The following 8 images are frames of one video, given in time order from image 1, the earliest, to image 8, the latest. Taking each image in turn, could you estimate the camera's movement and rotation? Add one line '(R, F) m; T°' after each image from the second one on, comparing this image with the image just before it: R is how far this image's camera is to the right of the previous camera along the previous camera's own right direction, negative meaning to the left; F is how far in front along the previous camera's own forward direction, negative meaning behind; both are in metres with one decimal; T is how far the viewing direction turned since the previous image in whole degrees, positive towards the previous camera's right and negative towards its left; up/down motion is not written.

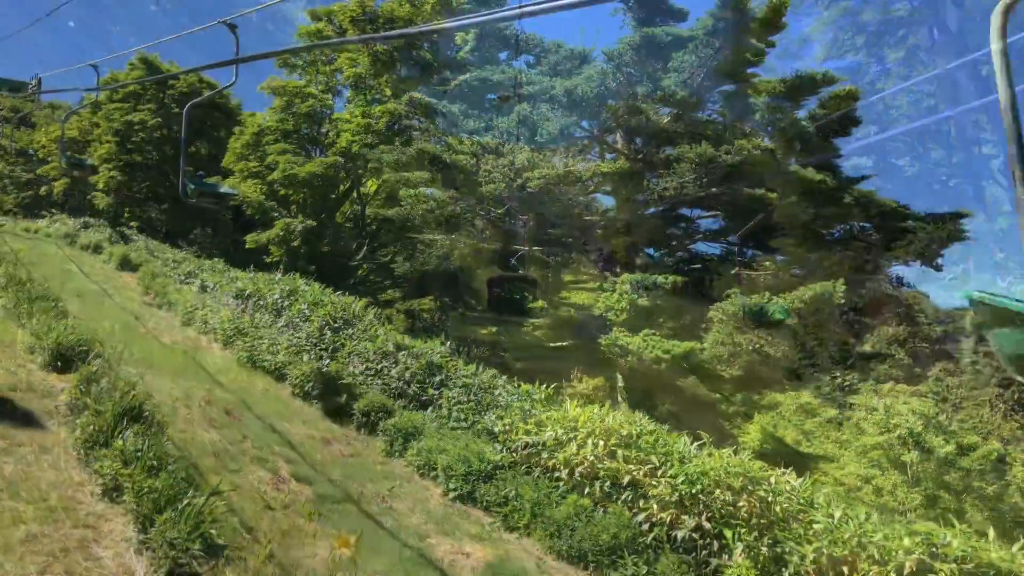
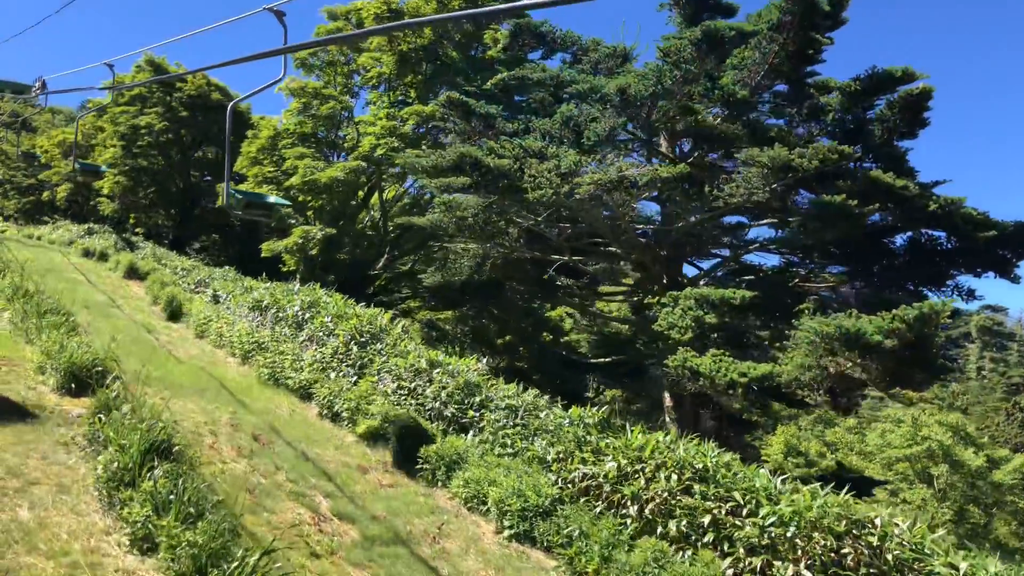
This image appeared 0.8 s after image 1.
(-0.5, +0.7) m; 0°
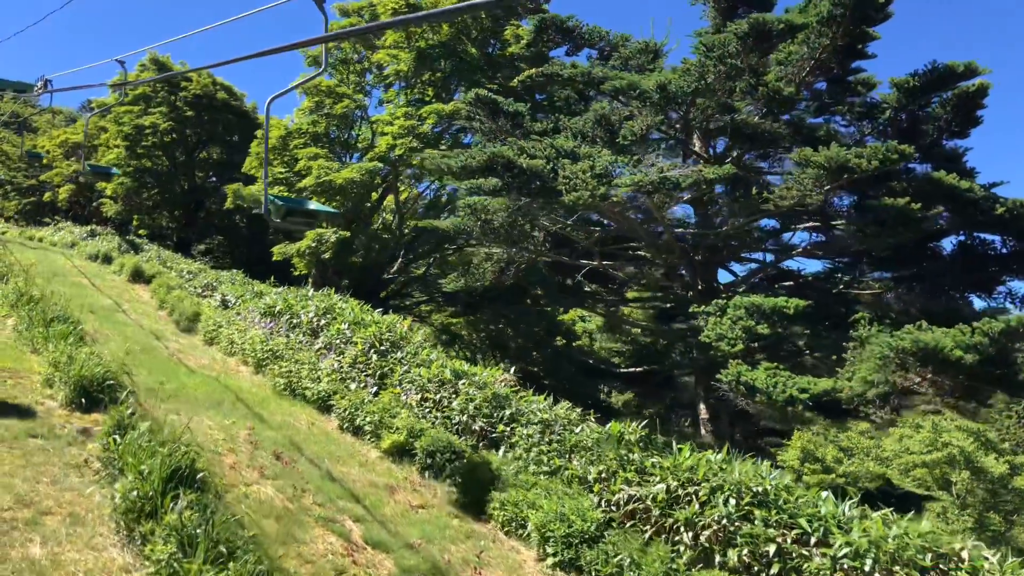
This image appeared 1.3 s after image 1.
(-0.3, +0.5) m; 0°
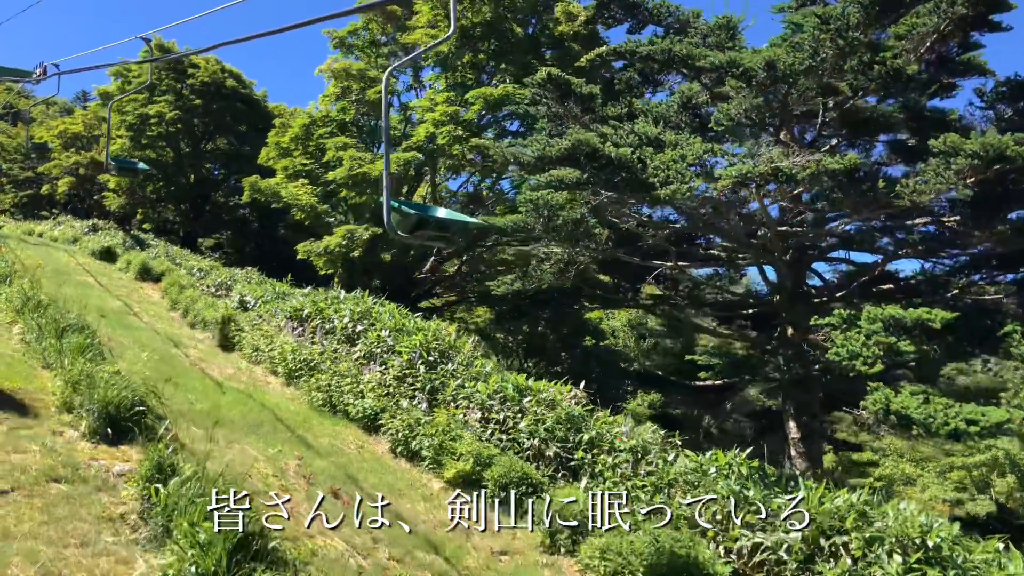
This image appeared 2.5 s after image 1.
(-0.8, +1.1) m; 0°
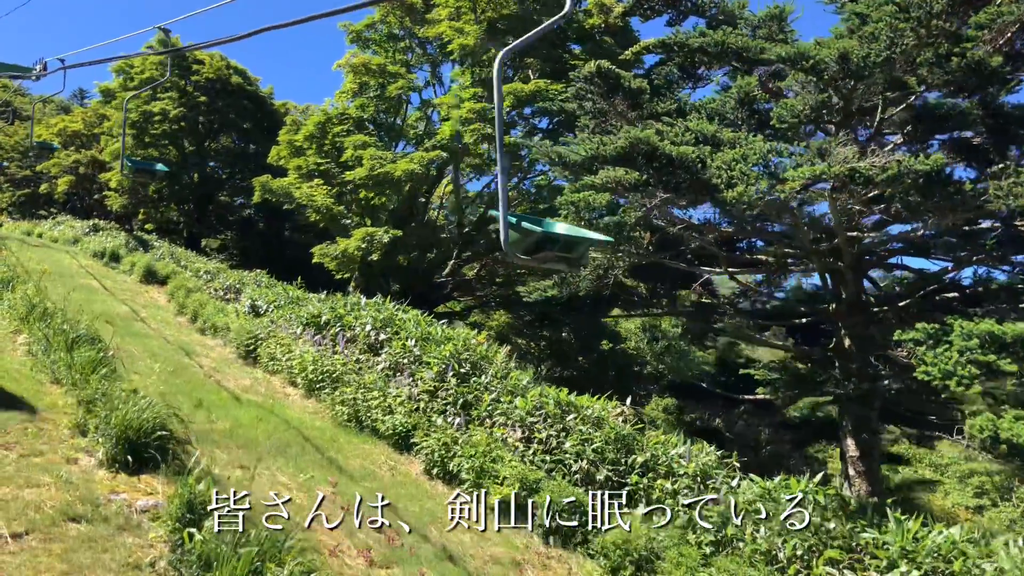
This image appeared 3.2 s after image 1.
(-0.4, +0.6) m; 0°
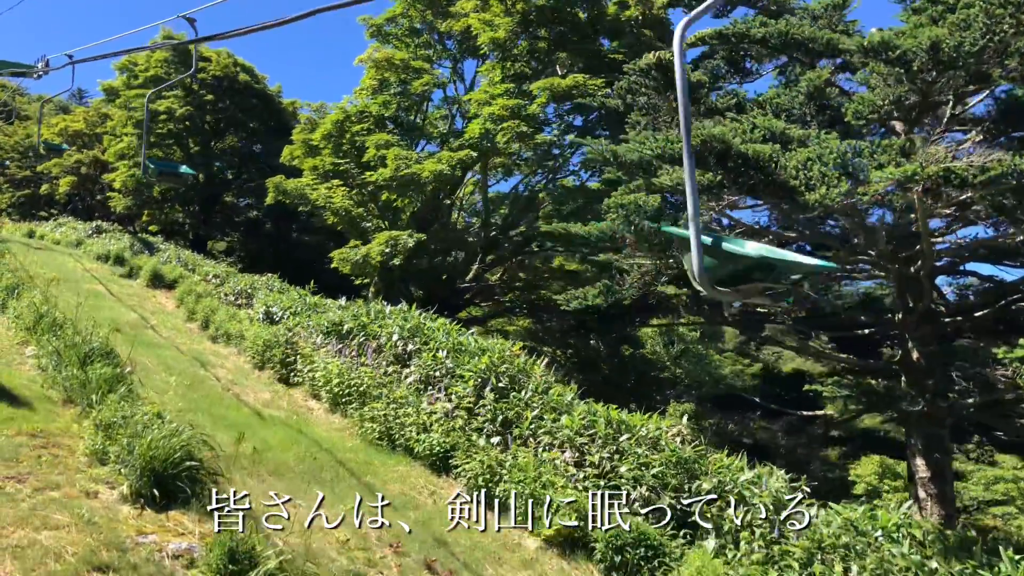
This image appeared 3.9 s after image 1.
(-0.4, +0.6) m; 0°
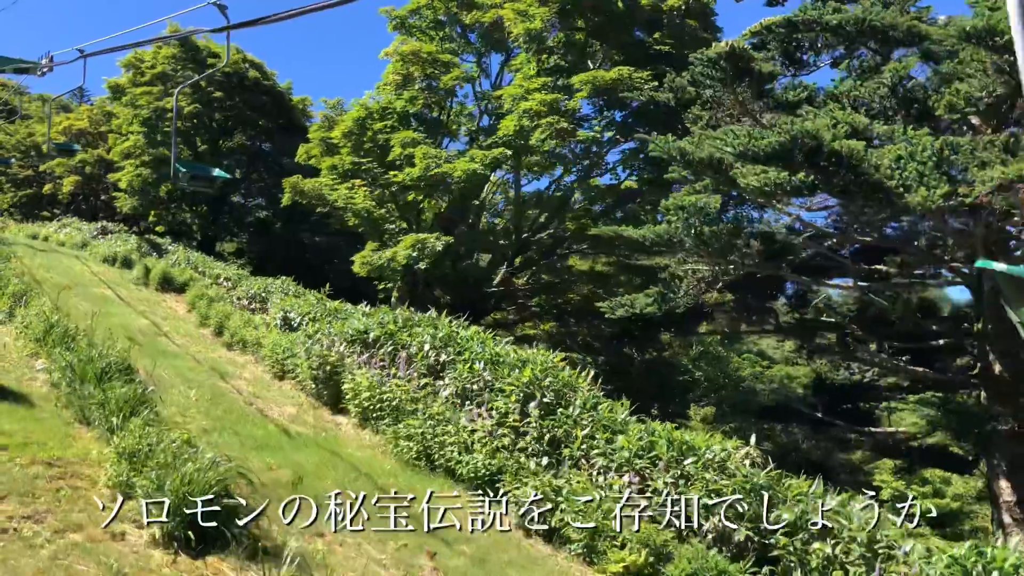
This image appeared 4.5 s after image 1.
(-0.4, +0.6) m; 0°
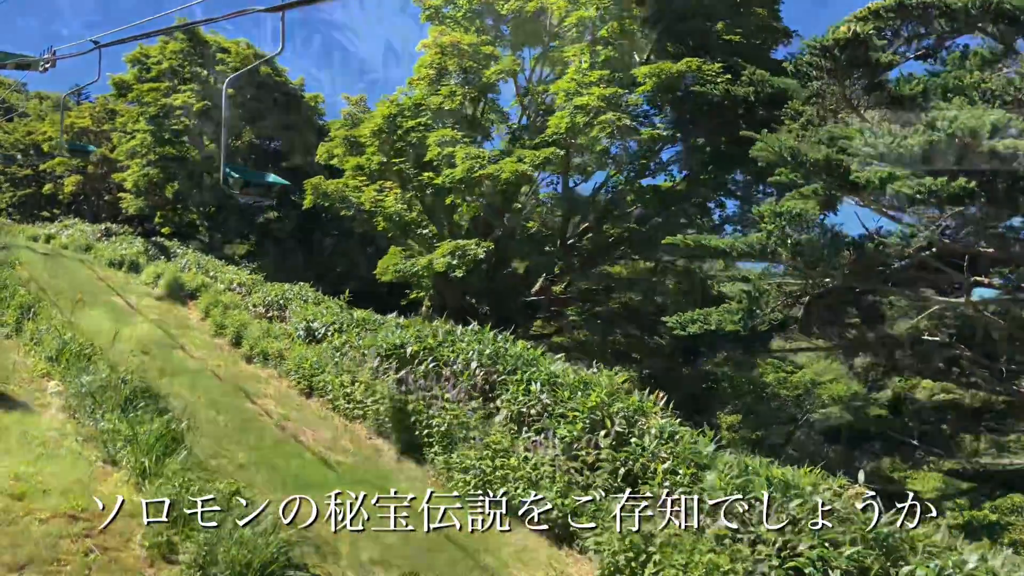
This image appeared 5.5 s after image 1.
(-0.6, +0.8) m; 0°
